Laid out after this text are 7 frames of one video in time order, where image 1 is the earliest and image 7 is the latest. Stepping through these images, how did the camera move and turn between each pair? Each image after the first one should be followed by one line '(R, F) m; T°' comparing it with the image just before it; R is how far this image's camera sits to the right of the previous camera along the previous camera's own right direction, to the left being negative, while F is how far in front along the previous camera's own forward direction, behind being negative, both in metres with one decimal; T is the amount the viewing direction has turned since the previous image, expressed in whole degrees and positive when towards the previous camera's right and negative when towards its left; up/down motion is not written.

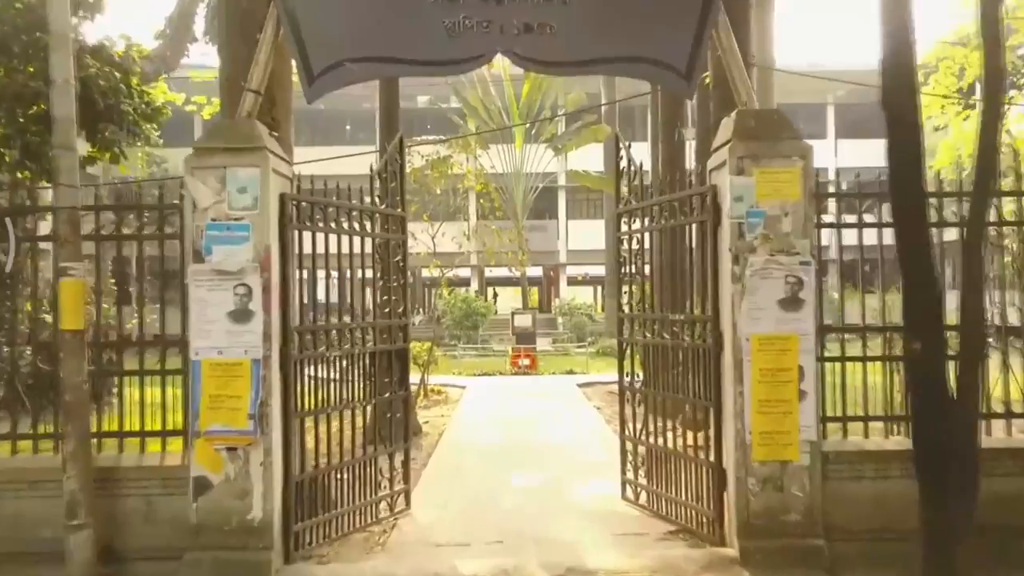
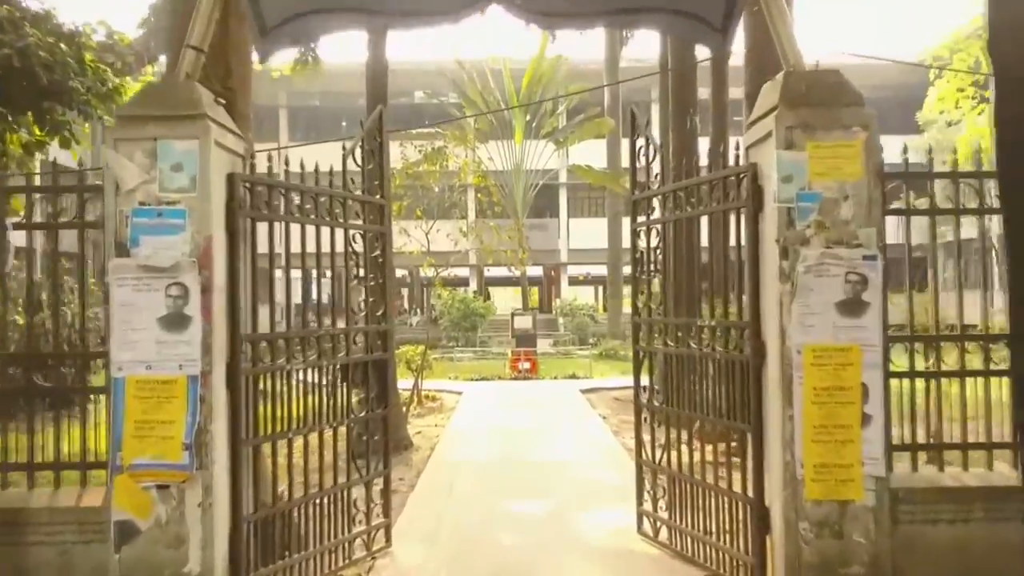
(0.0, +0.8) m; 0°
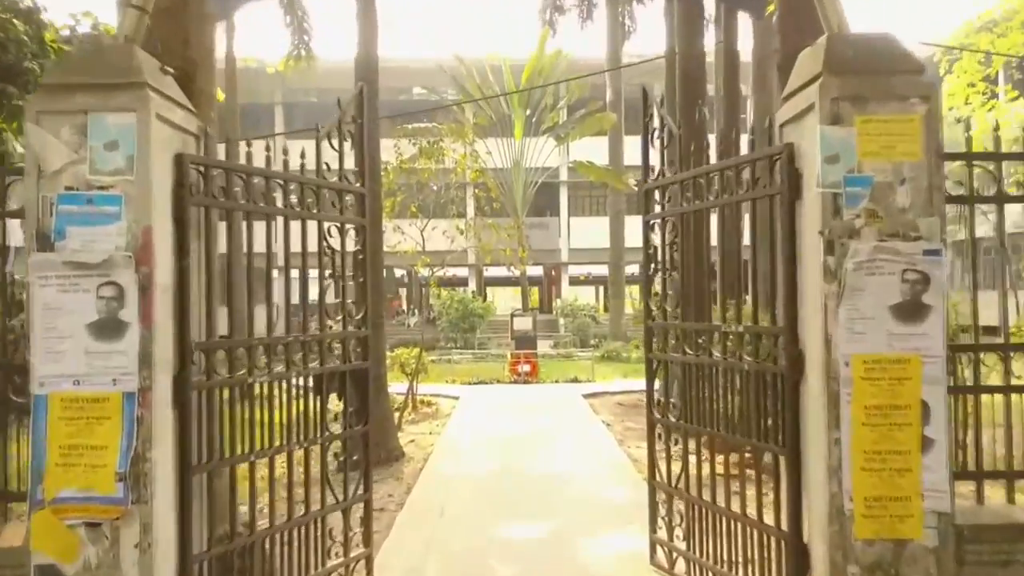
(0.0, +0.5) m; 0°
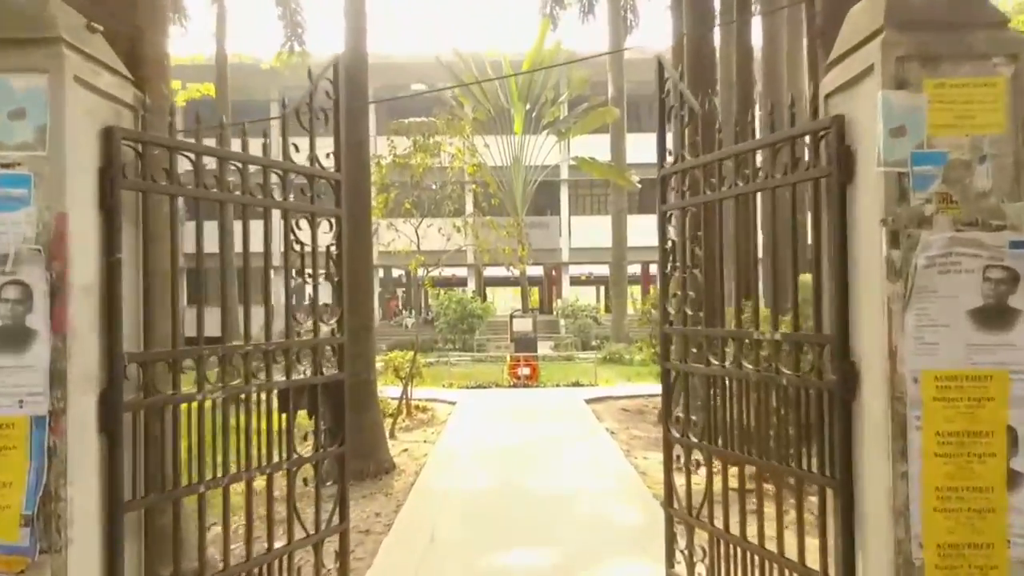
(0.0, +0.5) m; 0°
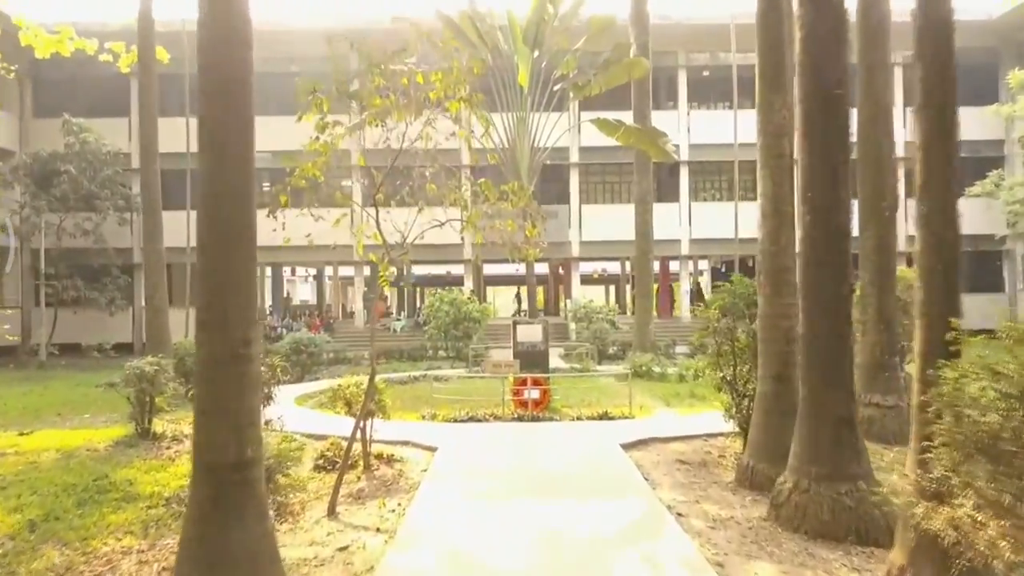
(0.0, +3.5) m; 0°
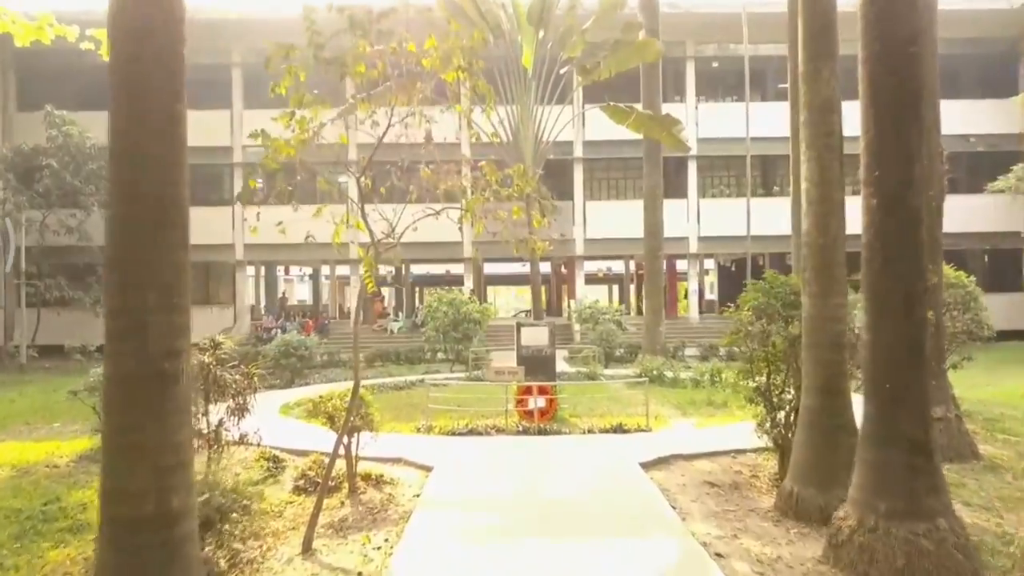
(0.0, +0.9) m; 0°
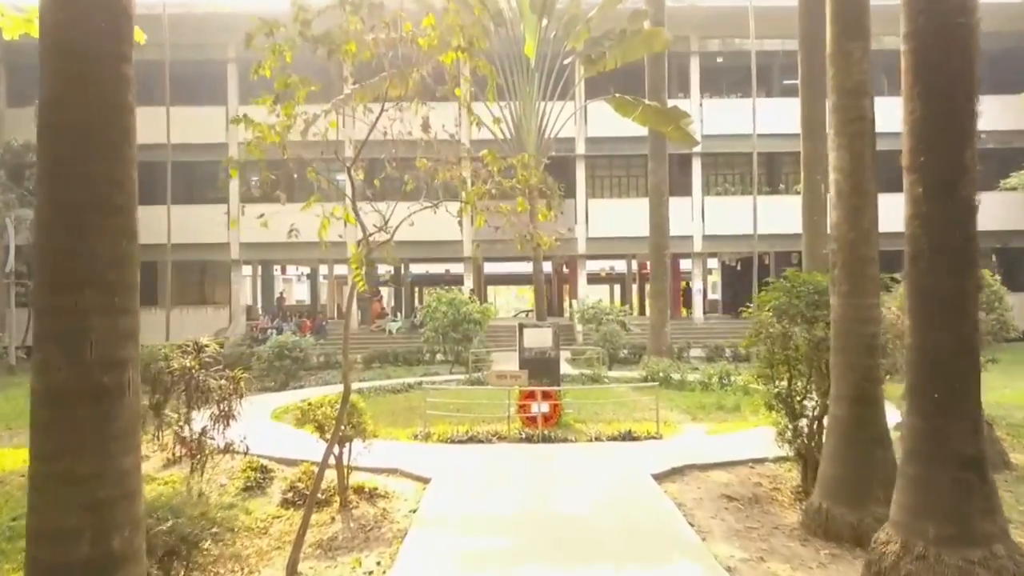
(0.0, +0.5) m; 0°
